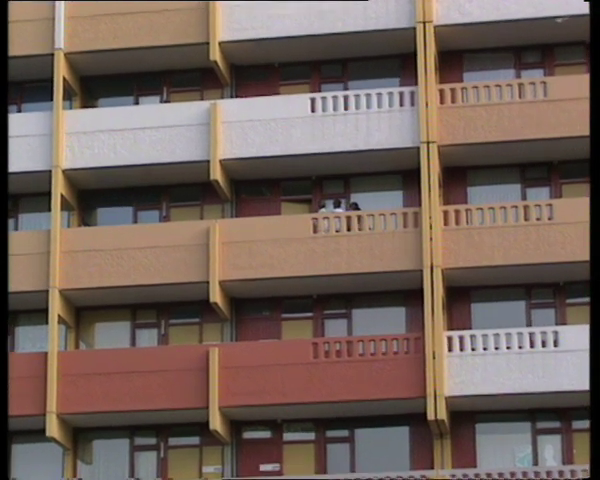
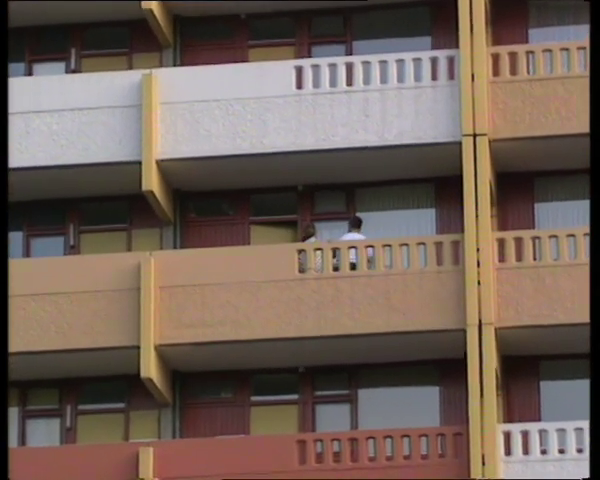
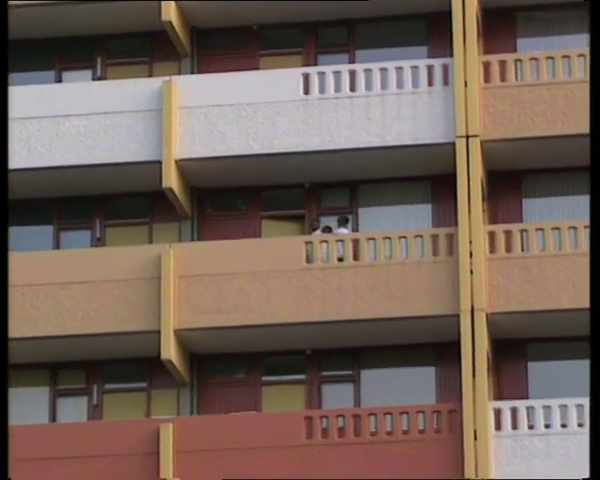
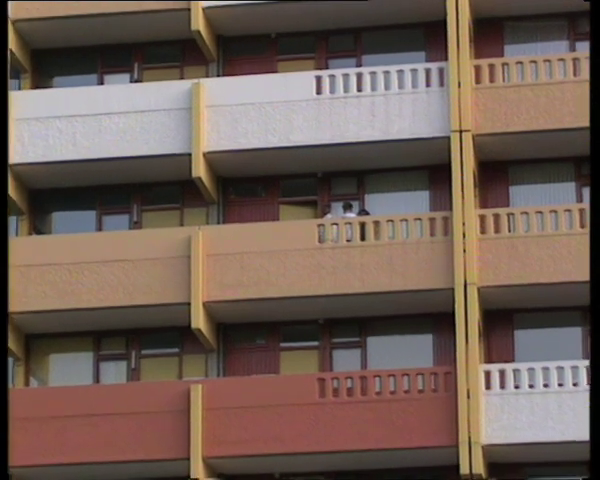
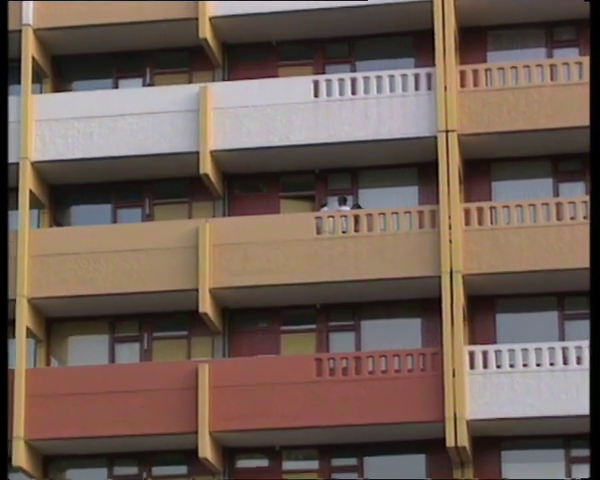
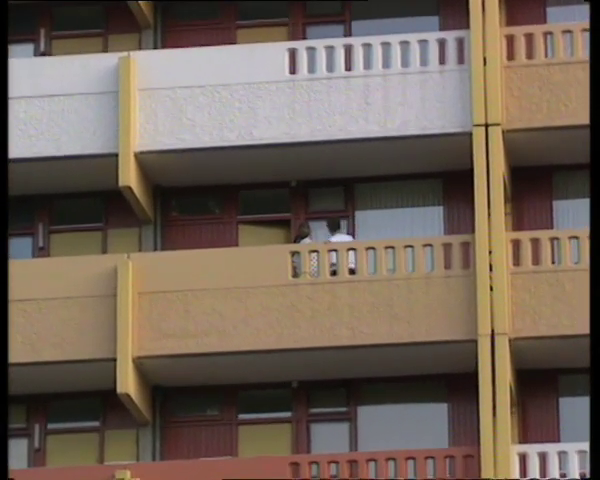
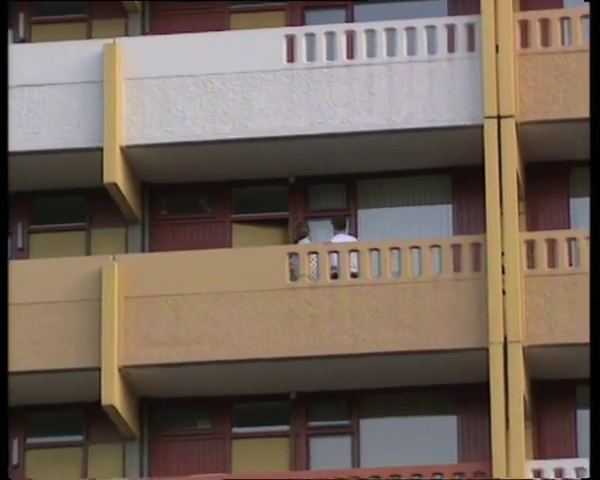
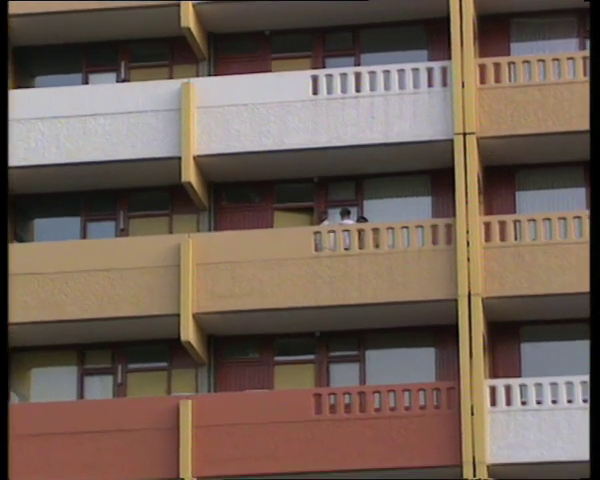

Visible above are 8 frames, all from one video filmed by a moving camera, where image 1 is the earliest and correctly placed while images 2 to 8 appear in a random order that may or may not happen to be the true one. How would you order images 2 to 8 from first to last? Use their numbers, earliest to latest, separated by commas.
5, 4, 8, 3, 2, 6, 7
